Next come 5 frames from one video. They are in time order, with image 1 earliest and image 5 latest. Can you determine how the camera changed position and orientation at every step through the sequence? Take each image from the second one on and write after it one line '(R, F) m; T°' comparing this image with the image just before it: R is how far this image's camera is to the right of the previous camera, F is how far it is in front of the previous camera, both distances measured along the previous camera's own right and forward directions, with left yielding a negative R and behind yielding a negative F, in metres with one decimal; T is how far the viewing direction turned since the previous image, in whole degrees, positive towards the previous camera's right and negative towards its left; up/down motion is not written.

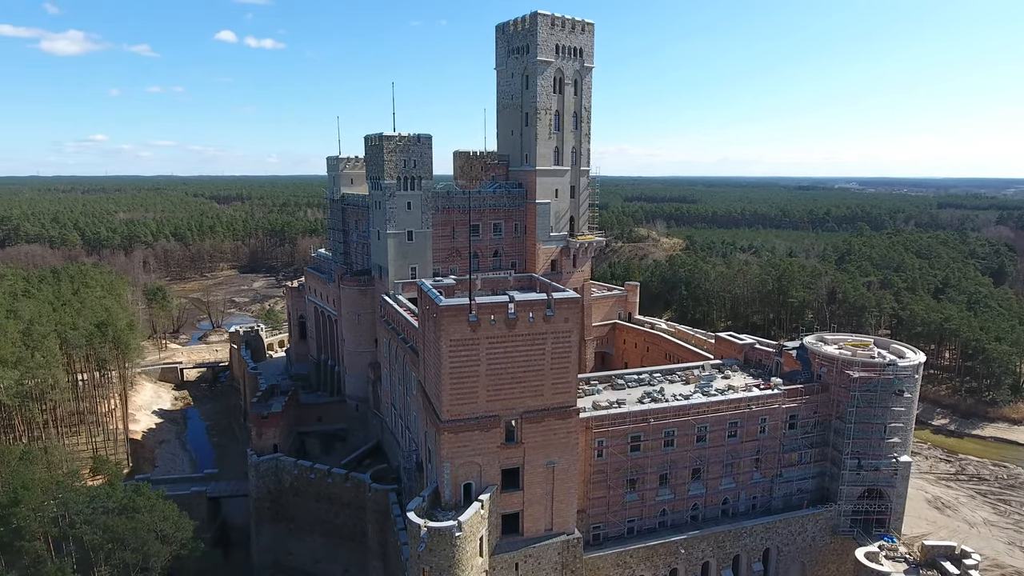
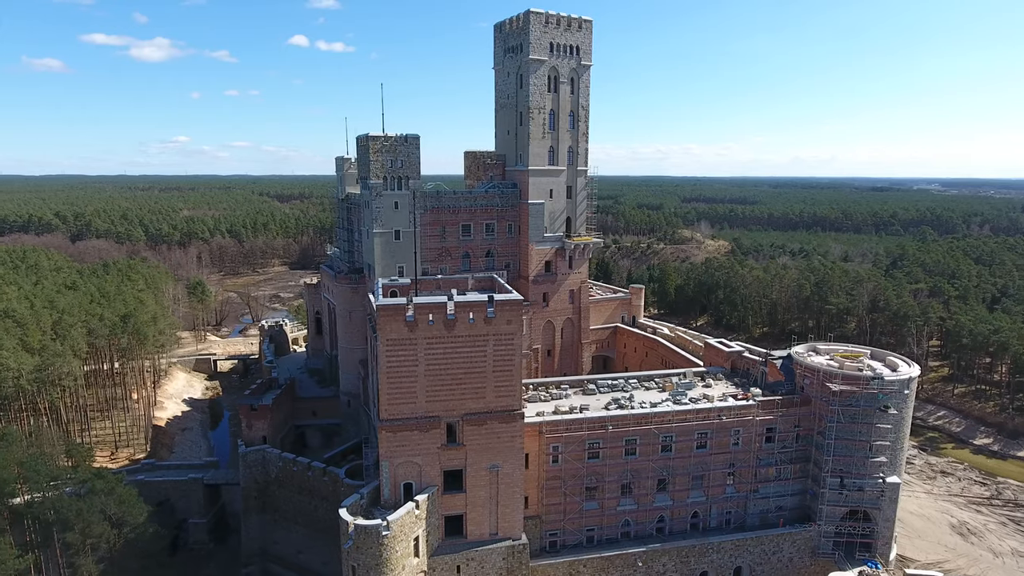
(+4.6, +0.5) m; -5°
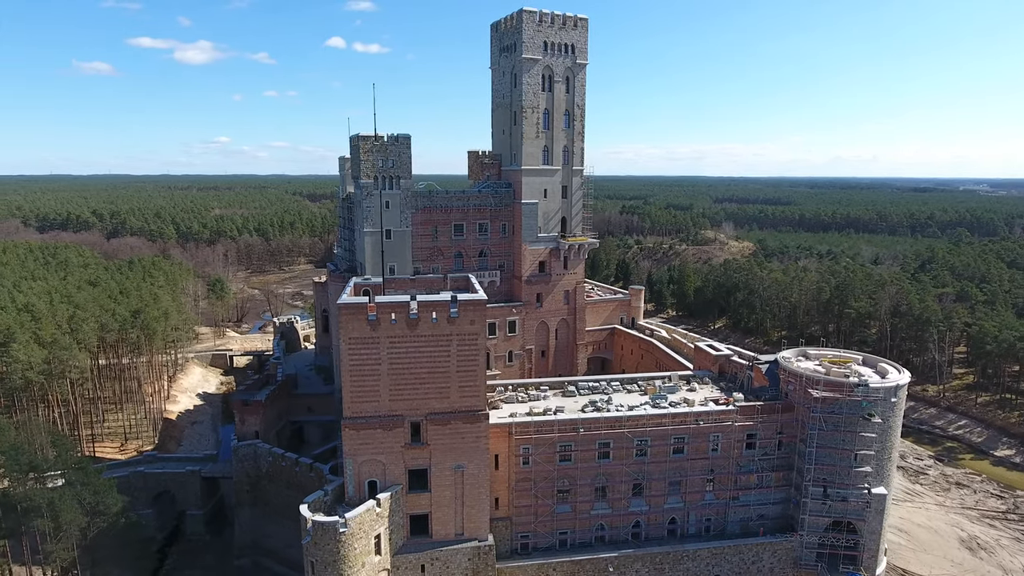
(+2.7, +0.2) m; -3°
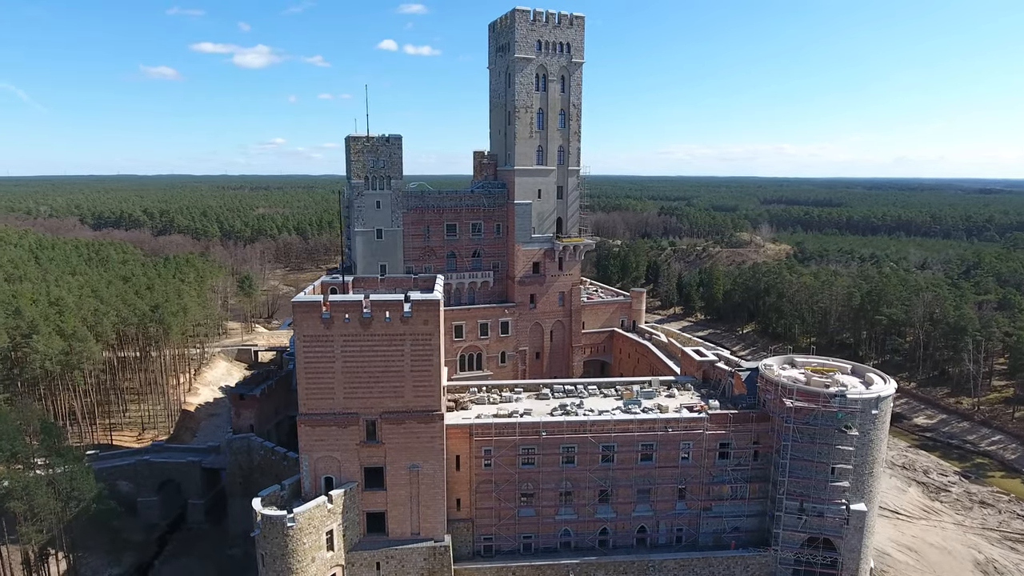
(+3.6, +0.3) m; -4°
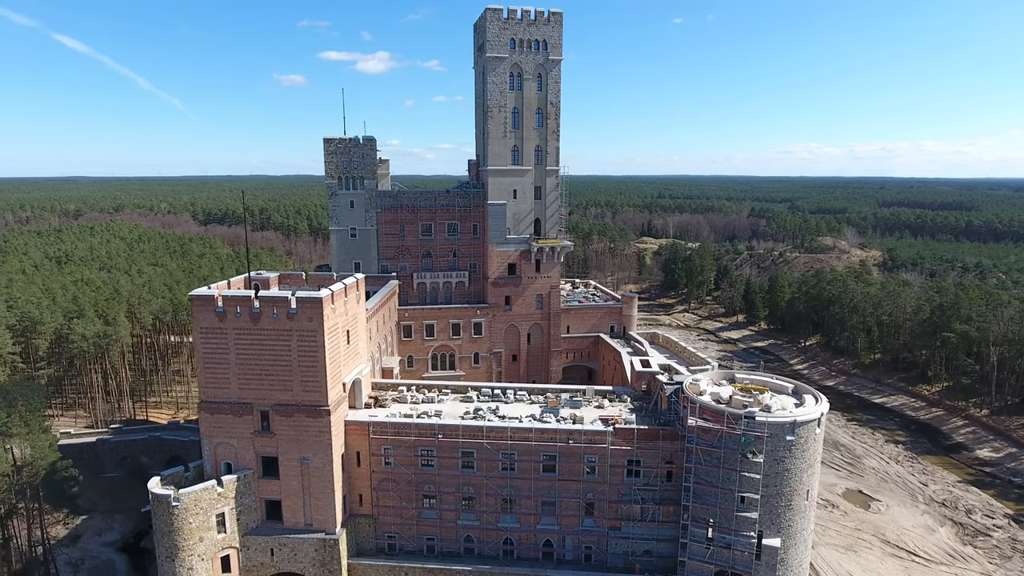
(+8.8, +1.1) m; -10°
